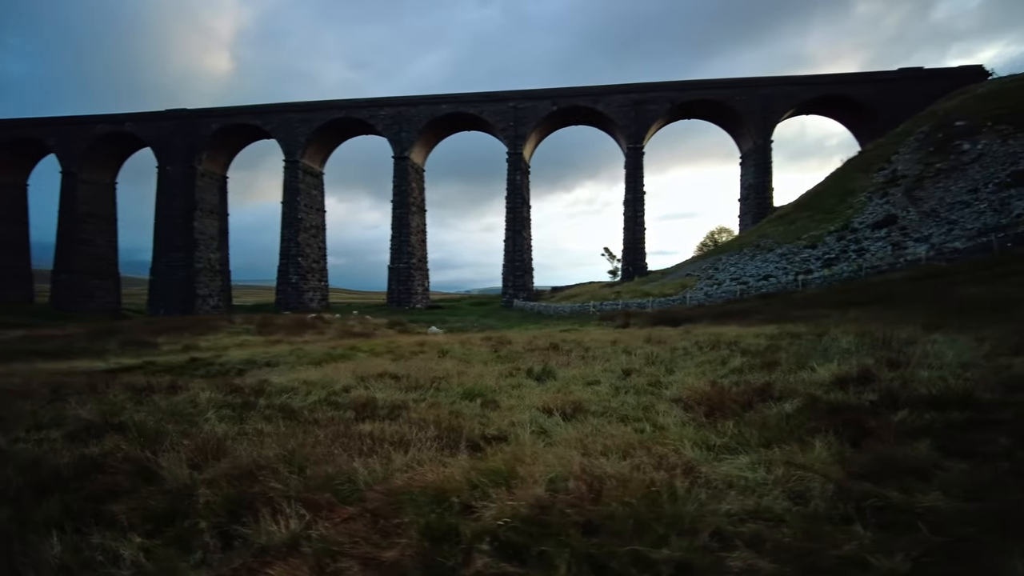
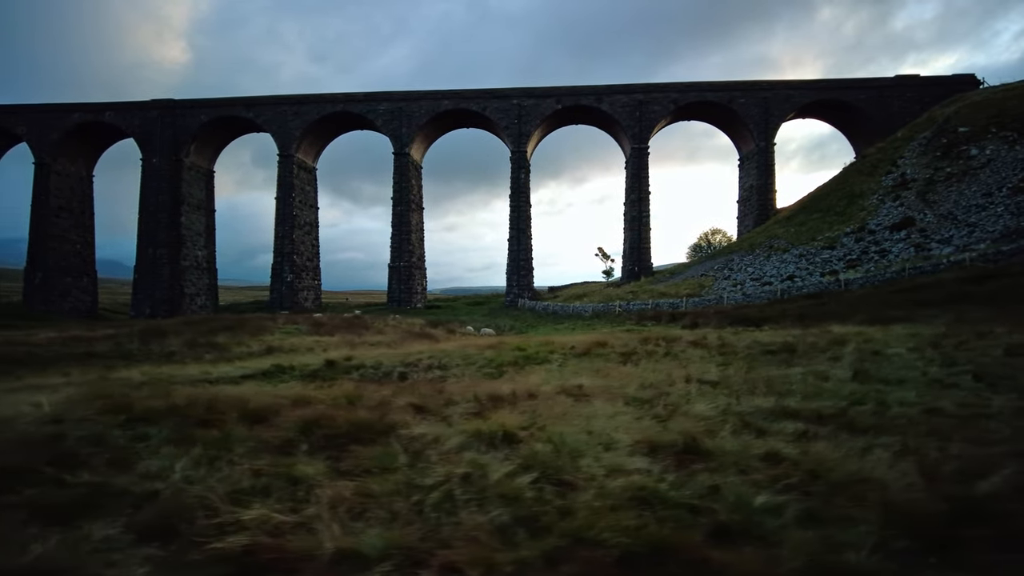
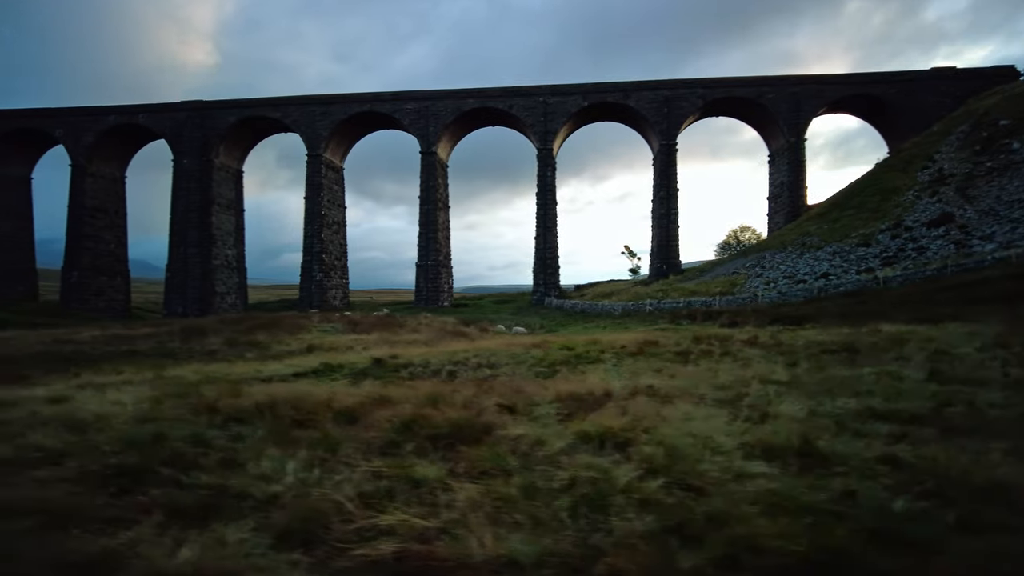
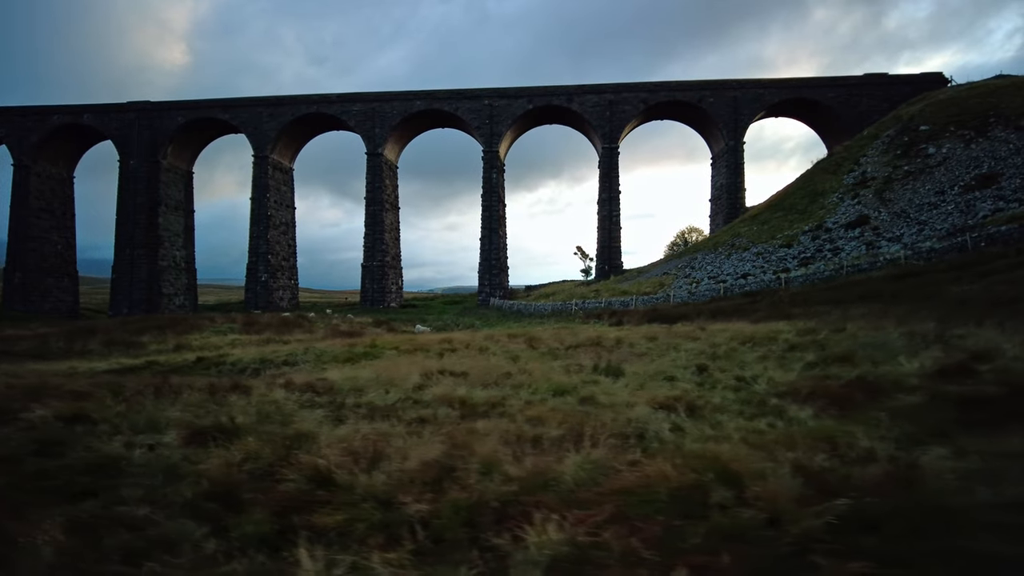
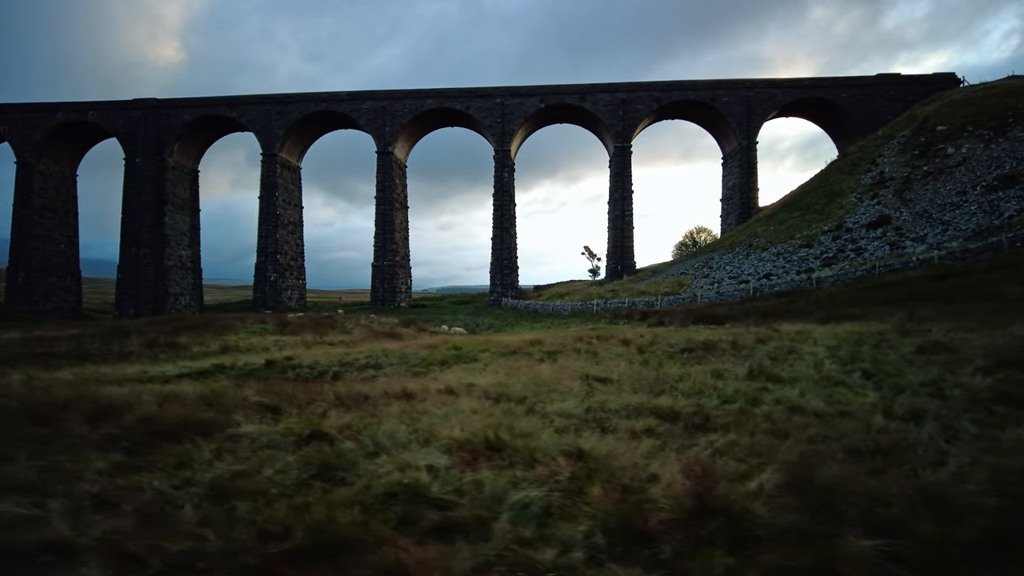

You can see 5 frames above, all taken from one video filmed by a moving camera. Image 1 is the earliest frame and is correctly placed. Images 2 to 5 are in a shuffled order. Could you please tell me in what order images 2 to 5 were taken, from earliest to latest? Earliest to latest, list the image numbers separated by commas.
4, 5, 2, 3
